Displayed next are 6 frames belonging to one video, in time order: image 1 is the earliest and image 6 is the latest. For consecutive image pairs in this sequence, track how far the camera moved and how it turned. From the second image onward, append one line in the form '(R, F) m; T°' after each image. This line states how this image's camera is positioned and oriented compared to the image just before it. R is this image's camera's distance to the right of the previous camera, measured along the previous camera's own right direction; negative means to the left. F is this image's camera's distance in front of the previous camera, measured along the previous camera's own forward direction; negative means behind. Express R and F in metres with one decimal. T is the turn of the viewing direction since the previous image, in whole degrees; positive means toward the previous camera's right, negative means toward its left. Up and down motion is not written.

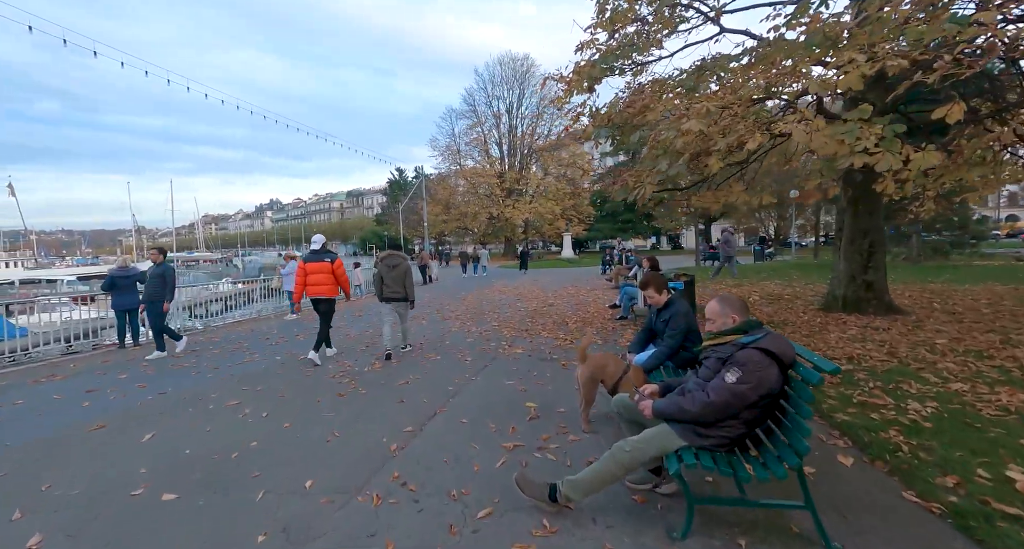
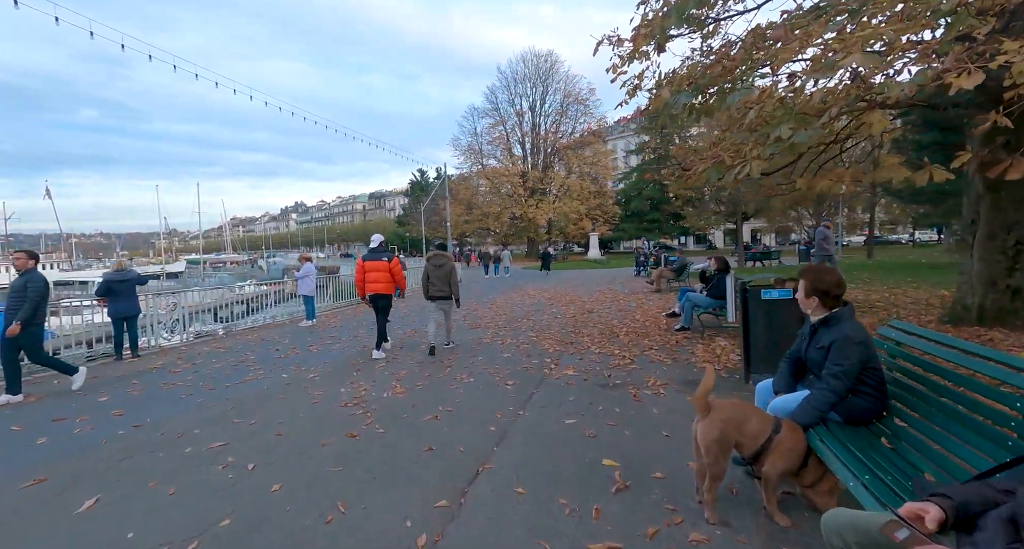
(-0.4, +1.3) m; -3°
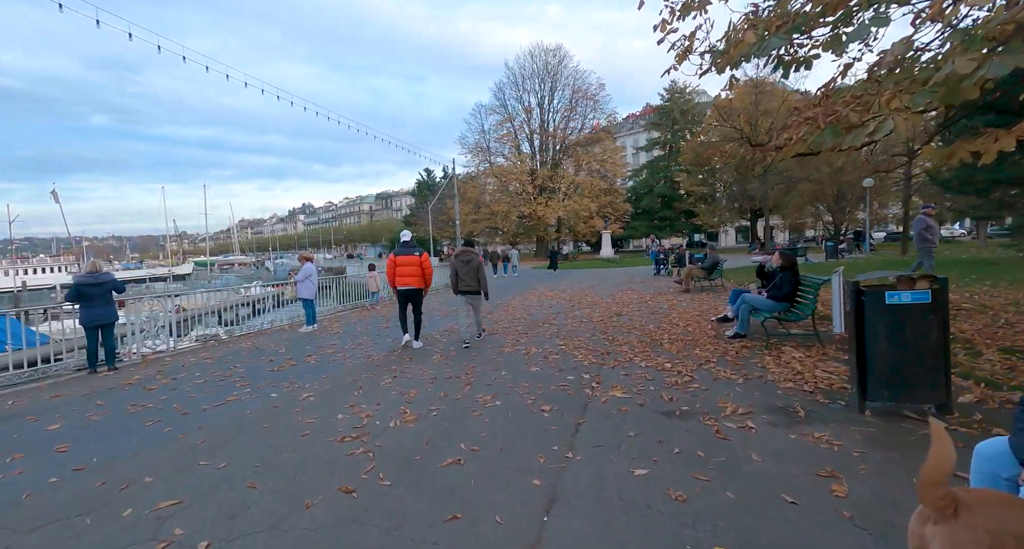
(-0.3, +1.1) m; -1°
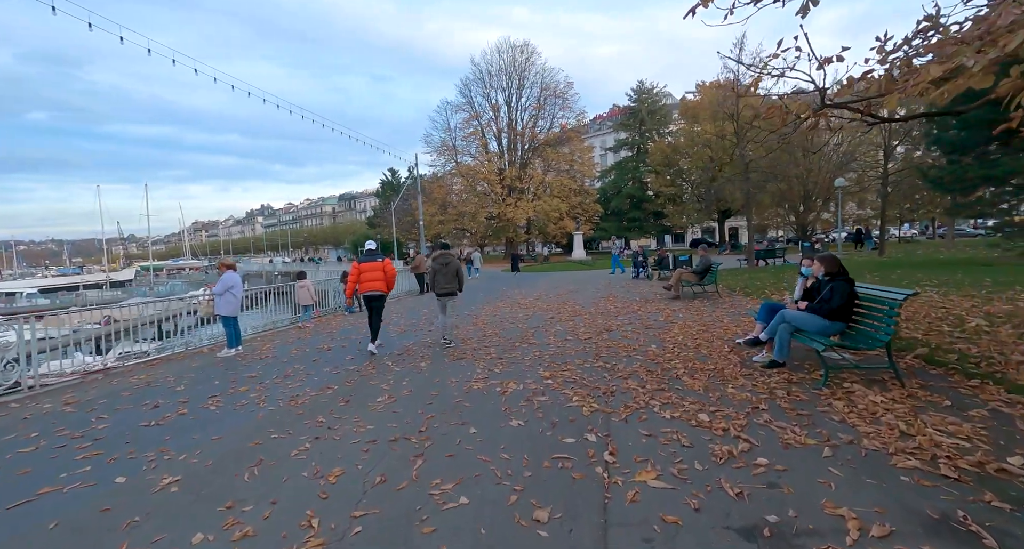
(0.0, +1.8) m; +4°
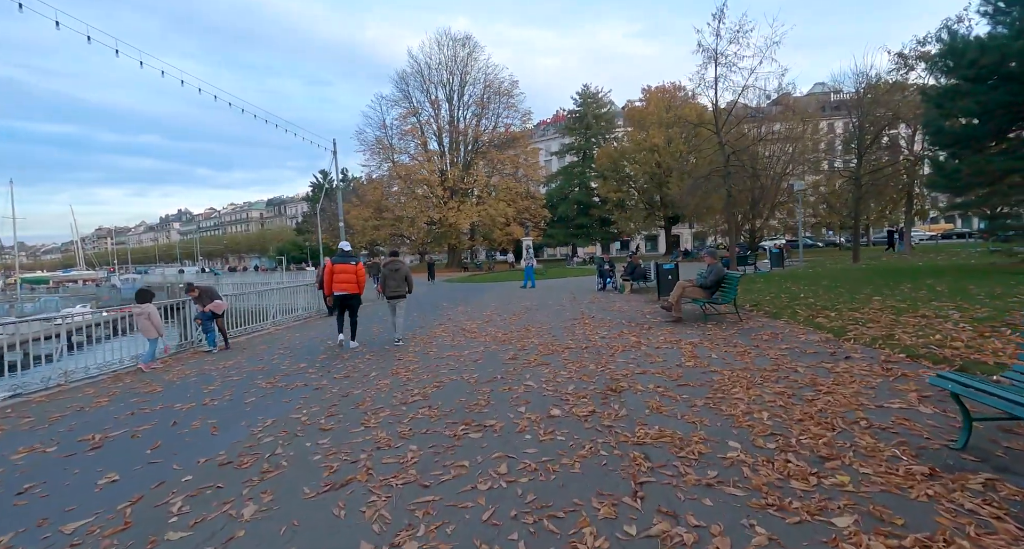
(+0.1, +3.9) m; +7°
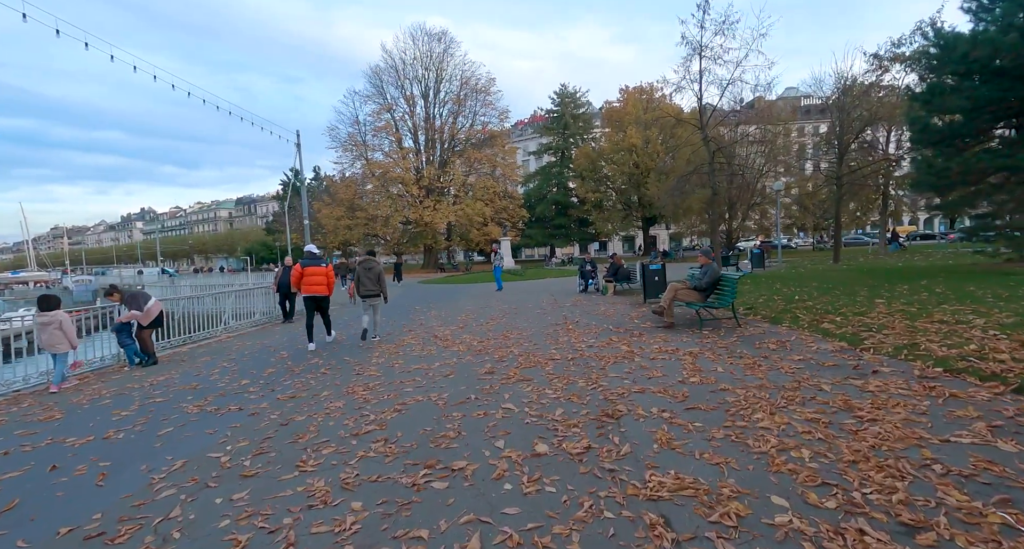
(0.0, +1.0) m; +3°
